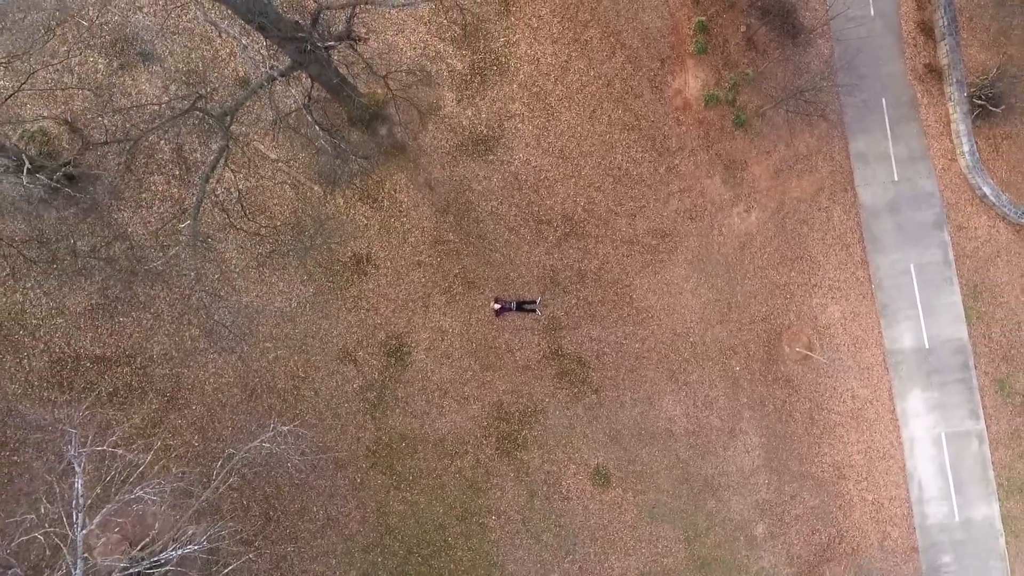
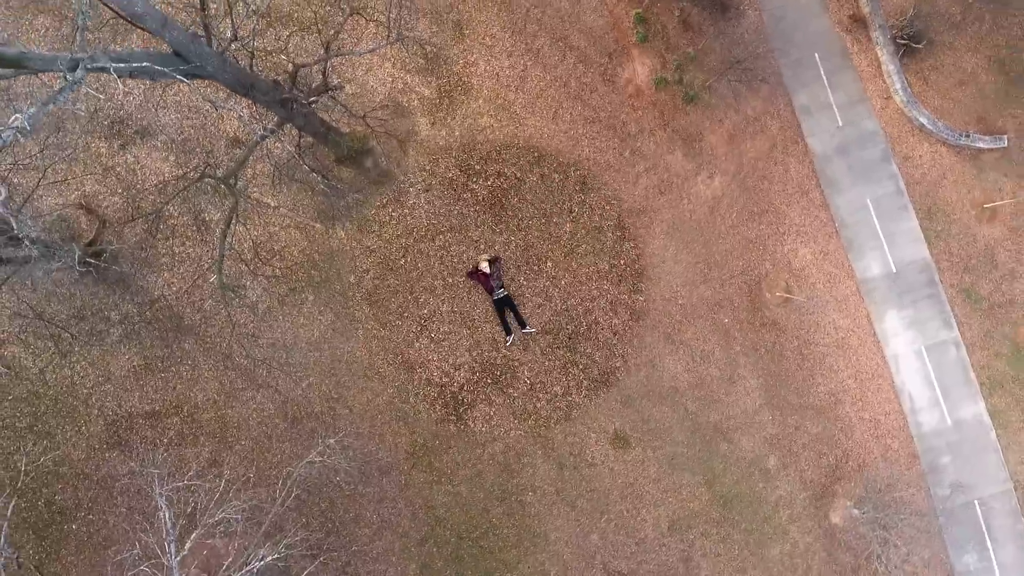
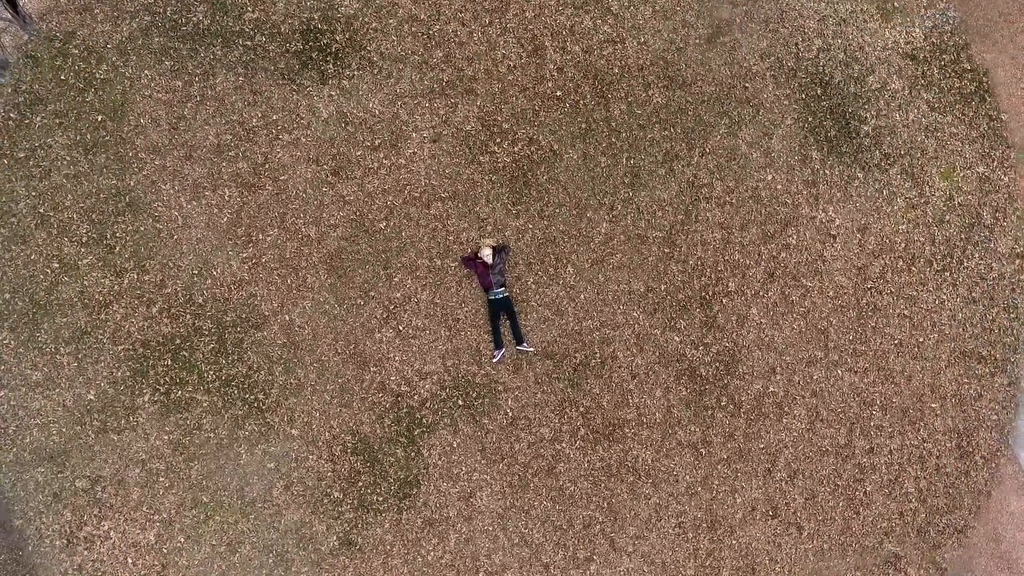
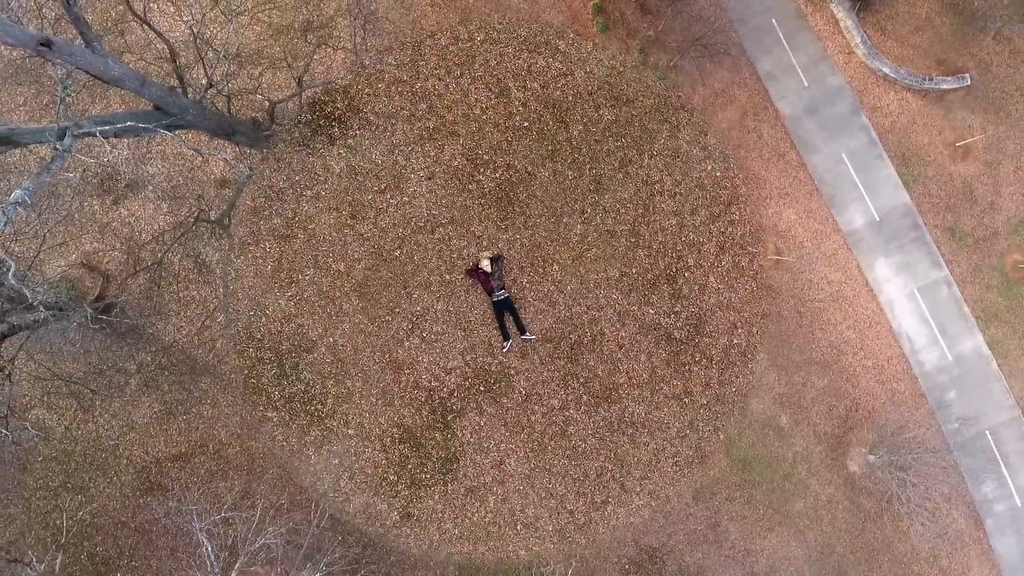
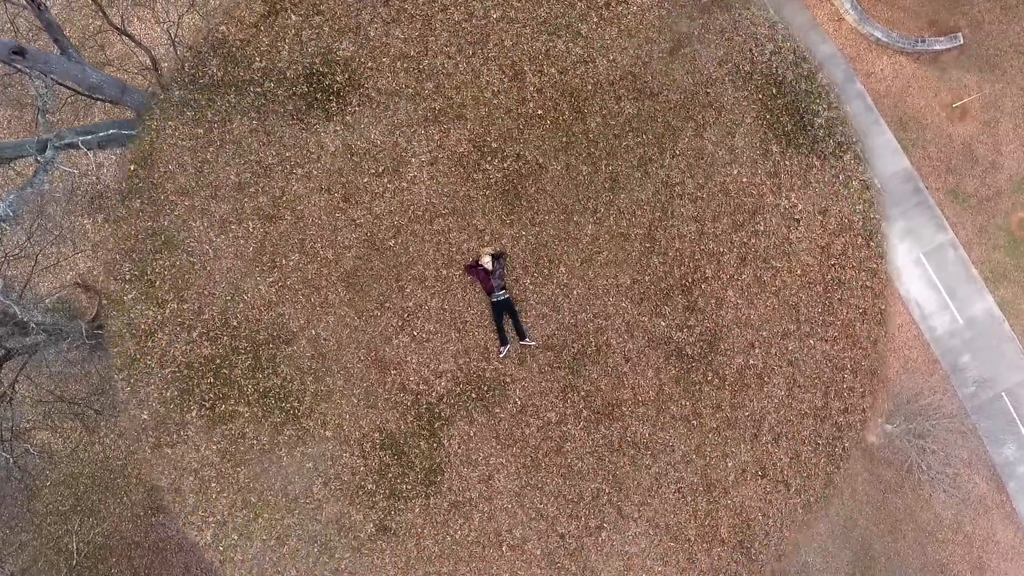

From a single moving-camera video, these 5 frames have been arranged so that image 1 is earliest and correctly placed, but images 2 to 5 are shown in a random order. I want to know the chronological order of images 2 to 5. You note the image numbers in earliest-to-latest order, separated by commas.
2, 4, 5, 3
